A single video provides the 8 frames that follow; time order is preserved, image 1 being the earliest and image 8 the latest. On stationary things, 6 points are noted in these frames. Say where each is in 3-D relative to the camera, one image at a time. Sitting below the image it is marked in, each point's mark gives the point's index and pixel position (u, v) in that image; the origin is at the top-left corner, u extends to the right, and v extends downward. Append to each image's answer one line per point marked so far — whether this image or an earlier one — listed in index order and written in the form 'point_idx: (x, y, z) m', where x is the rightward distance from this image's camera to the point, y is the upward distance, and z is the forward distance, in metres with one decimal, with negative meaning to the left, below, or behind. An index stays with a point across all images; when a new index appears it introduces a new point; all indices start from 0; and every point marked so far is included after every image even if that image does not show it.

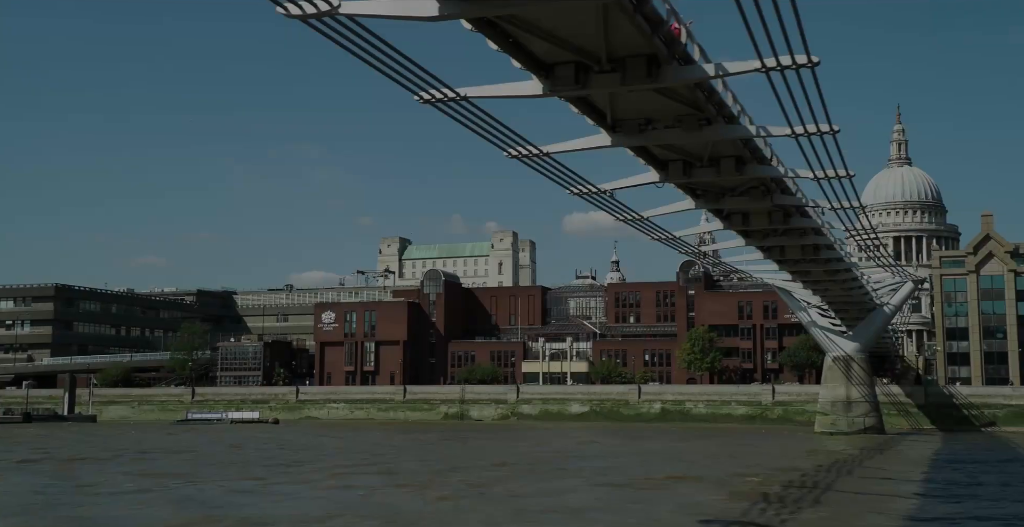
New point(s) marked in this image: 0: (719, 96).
0: (+3.7, +3.0, +18.3) m
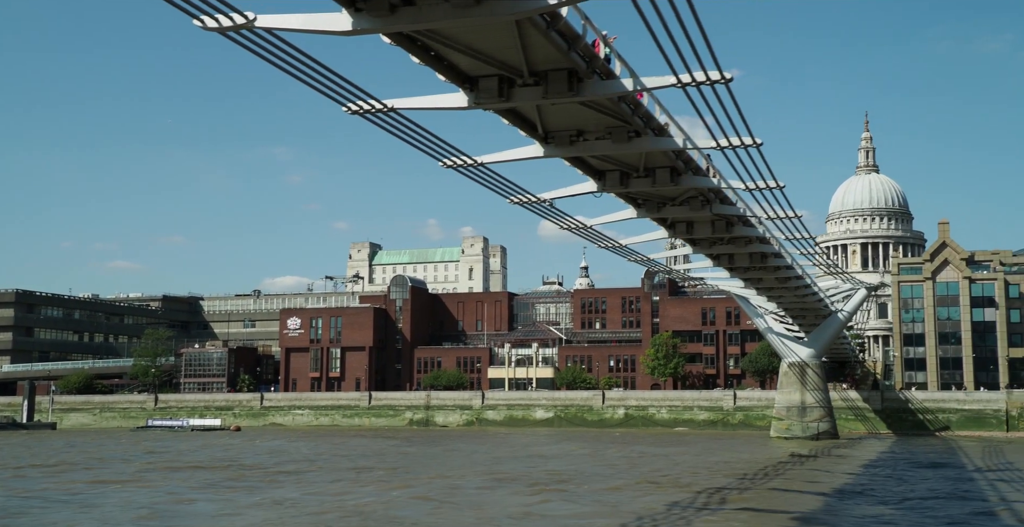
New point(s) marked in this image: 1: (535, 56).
0: (+2.4, +2.8, +18.8) m
1: (+0.3, +3.1, +15.5) m
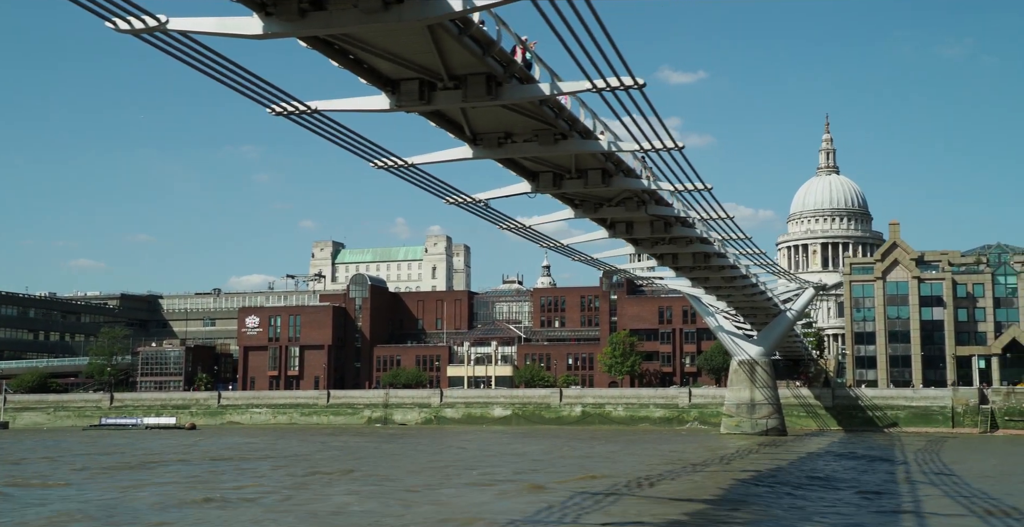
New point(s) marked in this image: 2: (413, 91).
0: (+1.1, +2.8, +19.2) m
1: (-0.9, +3.1, +15.9) m
2: (-1.6, +2.8, +16.9) m
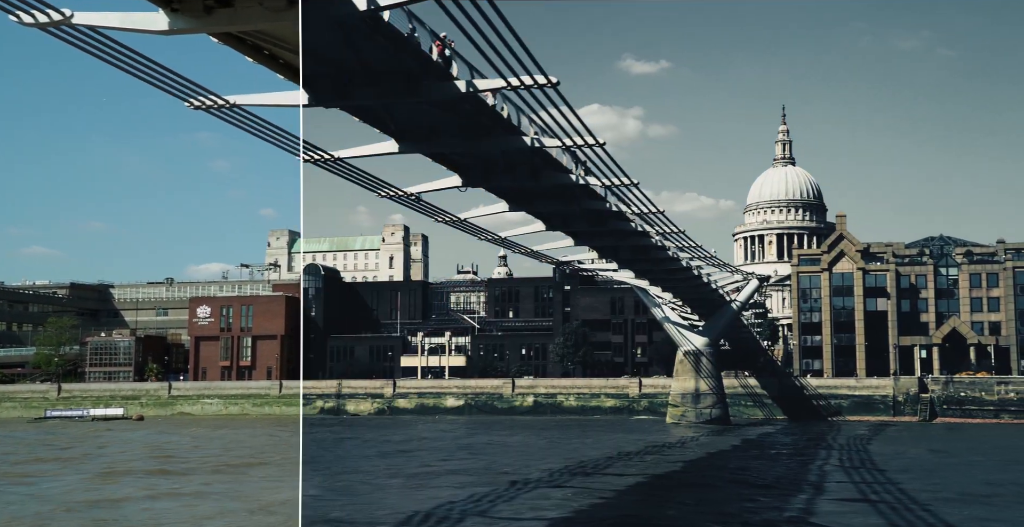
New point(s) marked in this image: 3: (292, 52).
0: (-0.4, +2.9, +19.5) m
1: (-2.3, +3.2, +16.1) m
2: (-3.0, +2.9, +17.1) m
3: (-3.4, +3.2, +15.7) m
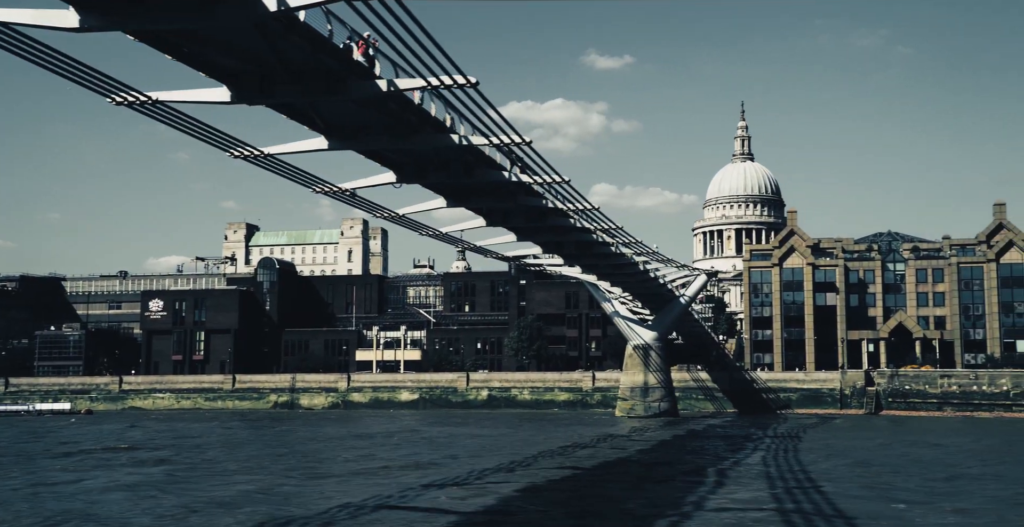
0: (-1.8, +3.0, +19.7) m
1: (-3.6, +3.3, +16.2) m
2: (-4.3, +3.0, +17.2) m
3: (-4.6, +3.3, +15.8) m
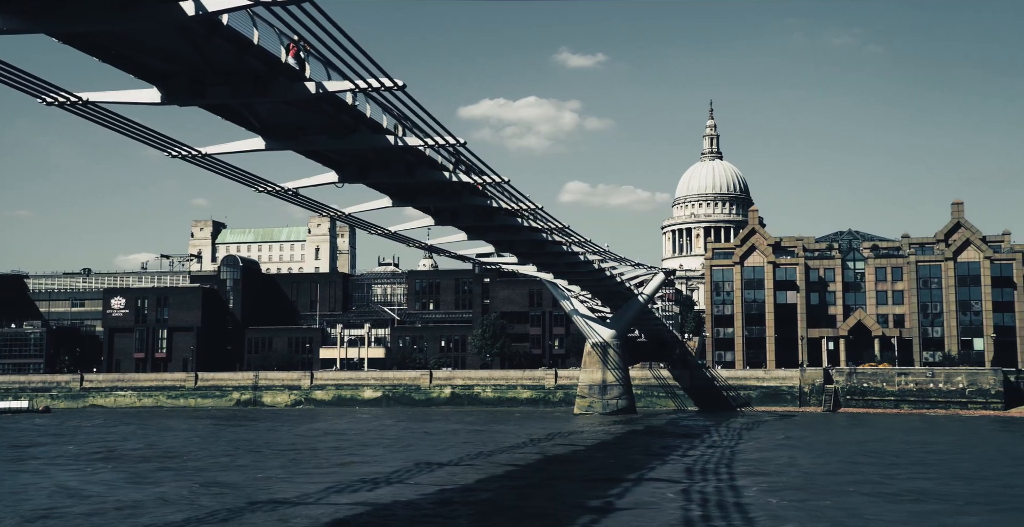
0: (-3.1, +3.0, +19.9) m
1: (-4.7, +3.3, +16.4) m
2: (-5.5, +3.0, +17.3) m
3: (-5.8, +3.3, +15.9) m
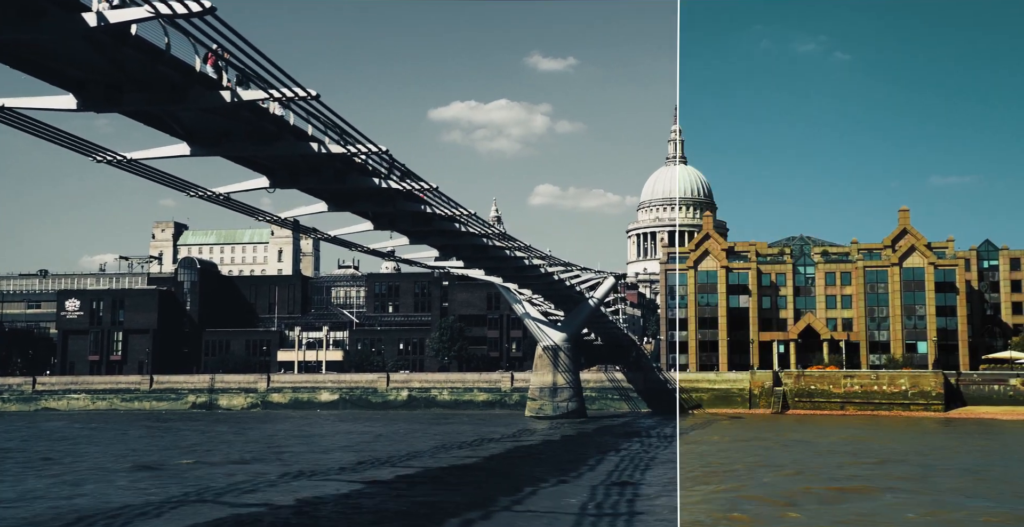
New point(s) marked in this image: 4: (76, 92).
0: (-4.7, +2.9, +20.3) m
1: (-6.2, +3.2, +16.7) m
2: (-7.1, +2.9, +17.6) m
3: (-7.3, +3.2, +16.2) m
4: (-7.5, +2.9, +17.5) m
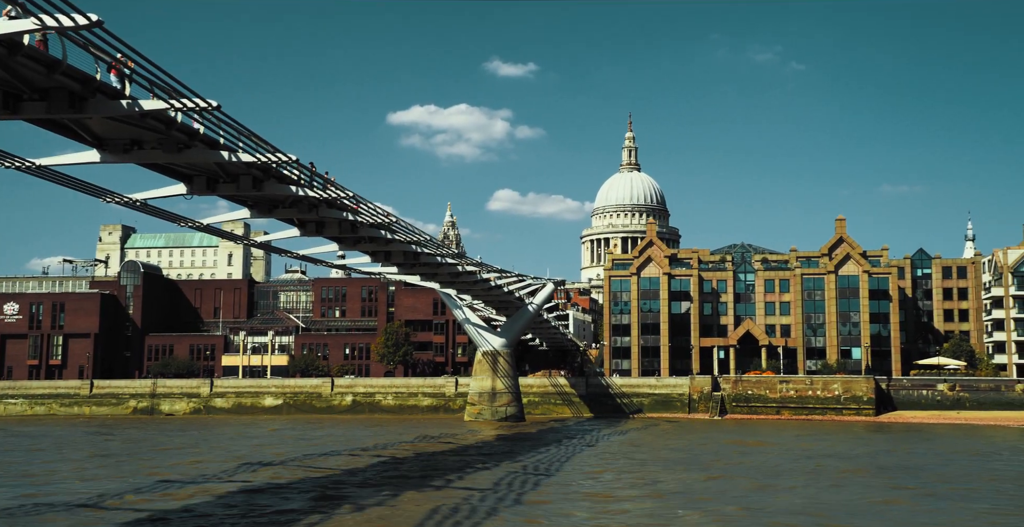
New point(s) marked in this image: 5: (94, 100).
0: (-6.6, +2.8, +20.5) m
1: (-8.0, +3.1, +16.9) m
2: (-8.8, +2.8, +17.7) m
3: (-9.0, +3.1, +16.3) m
4: (-9.2, +2.8, +17.6) m
5: (-7.3, +2.9, +18.1) m
